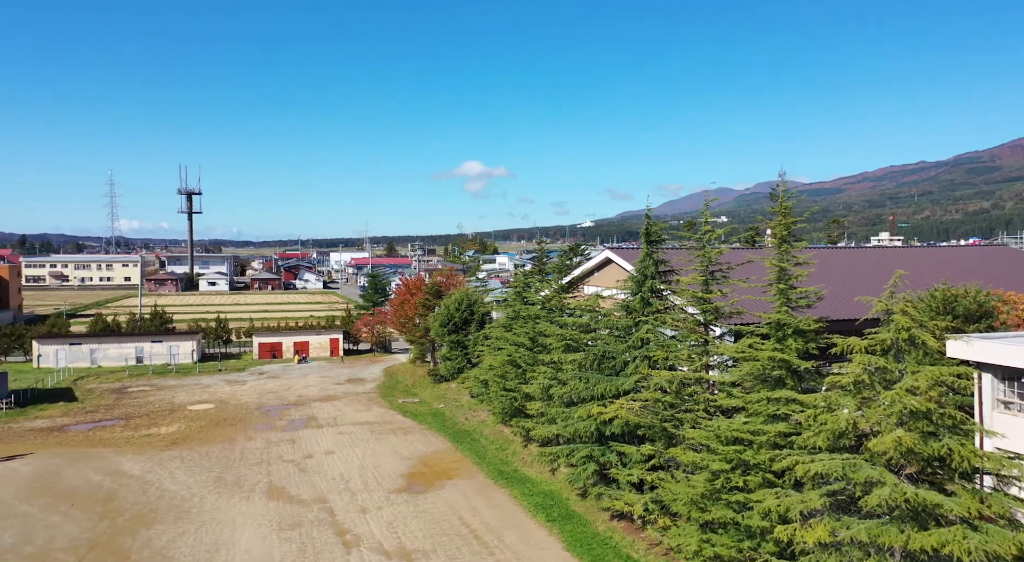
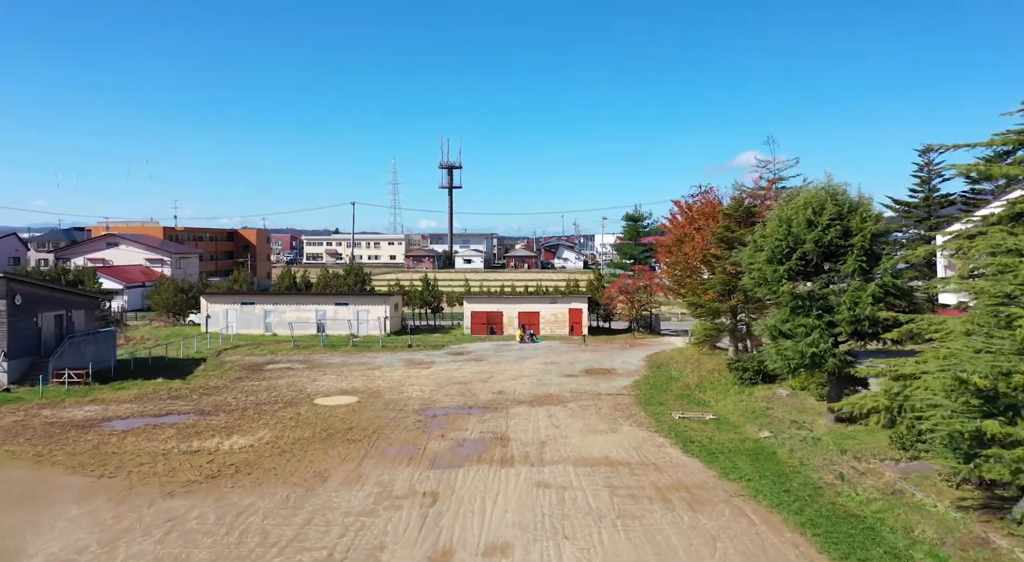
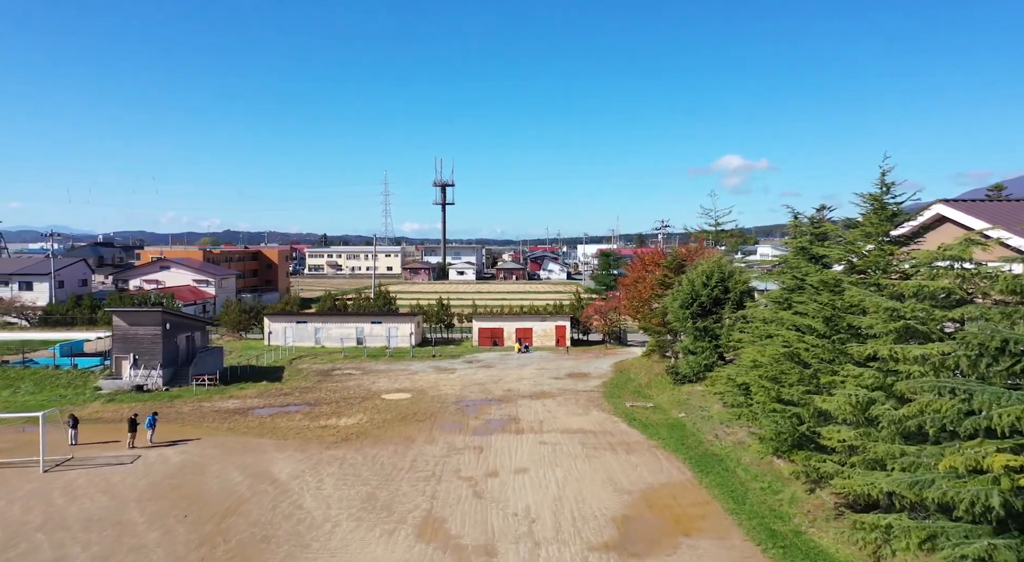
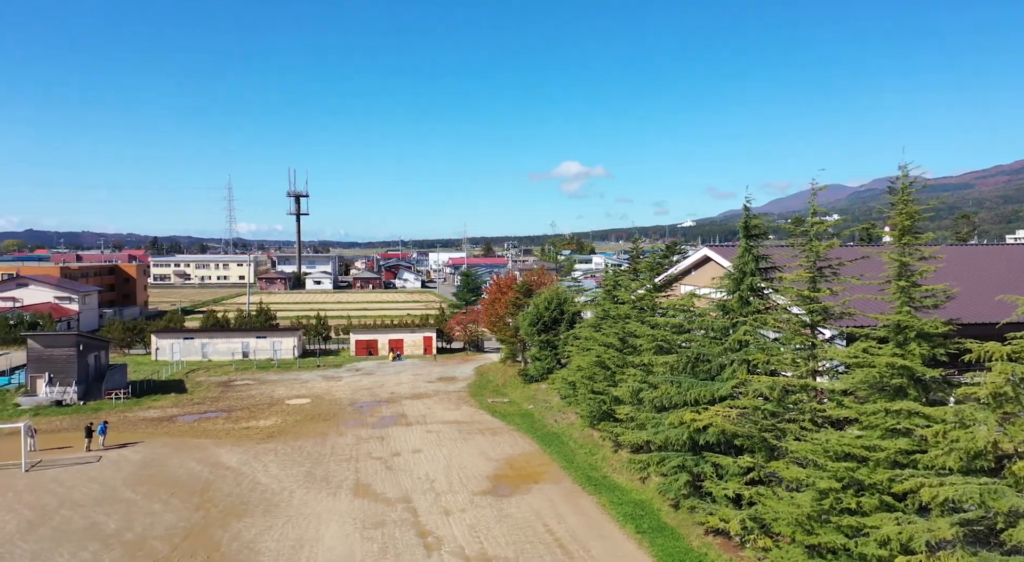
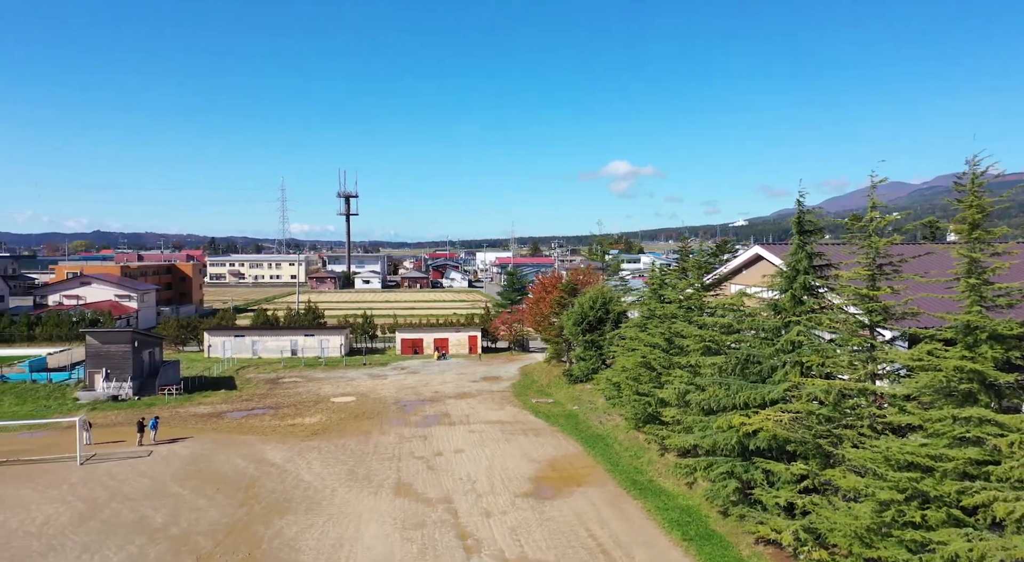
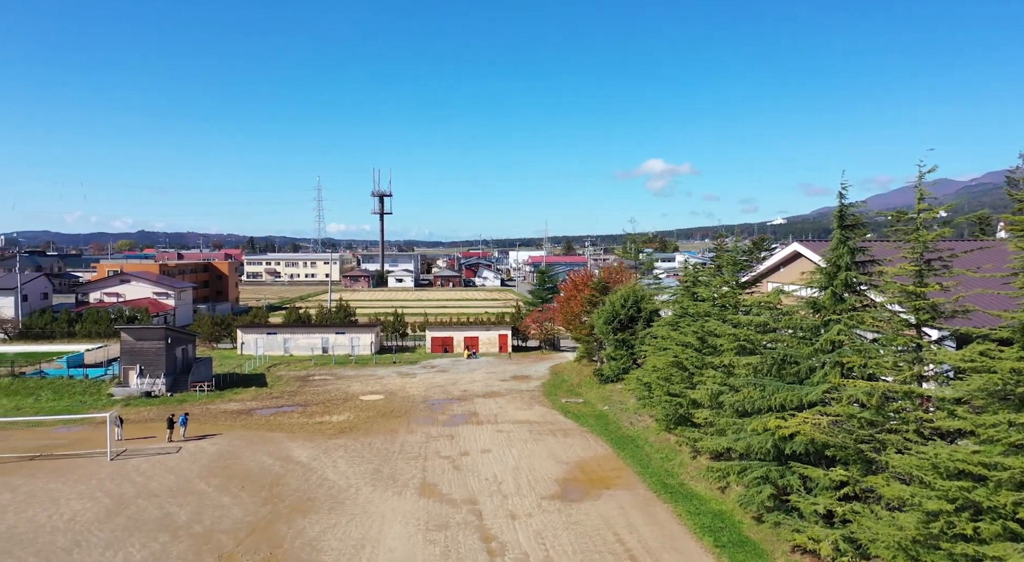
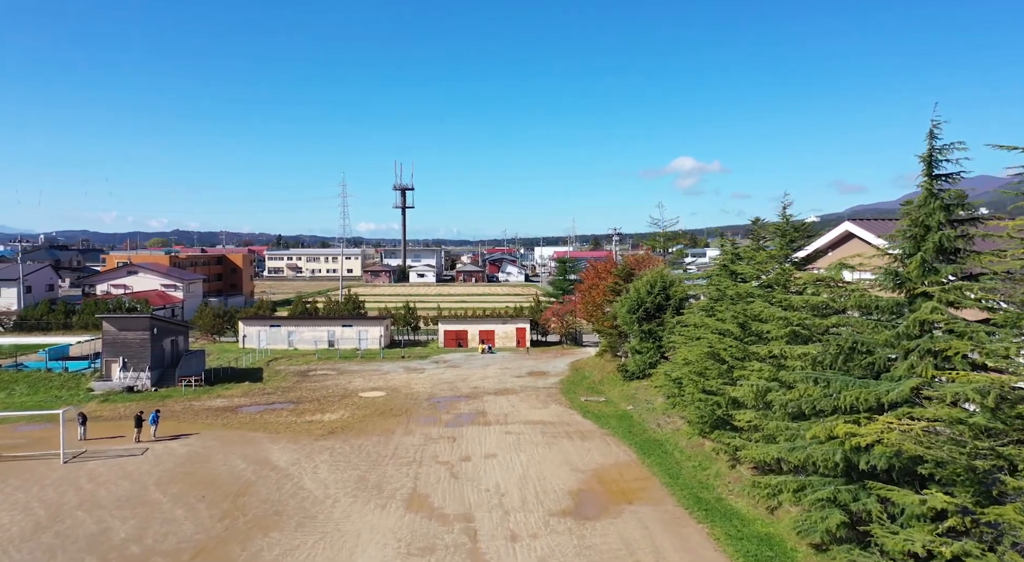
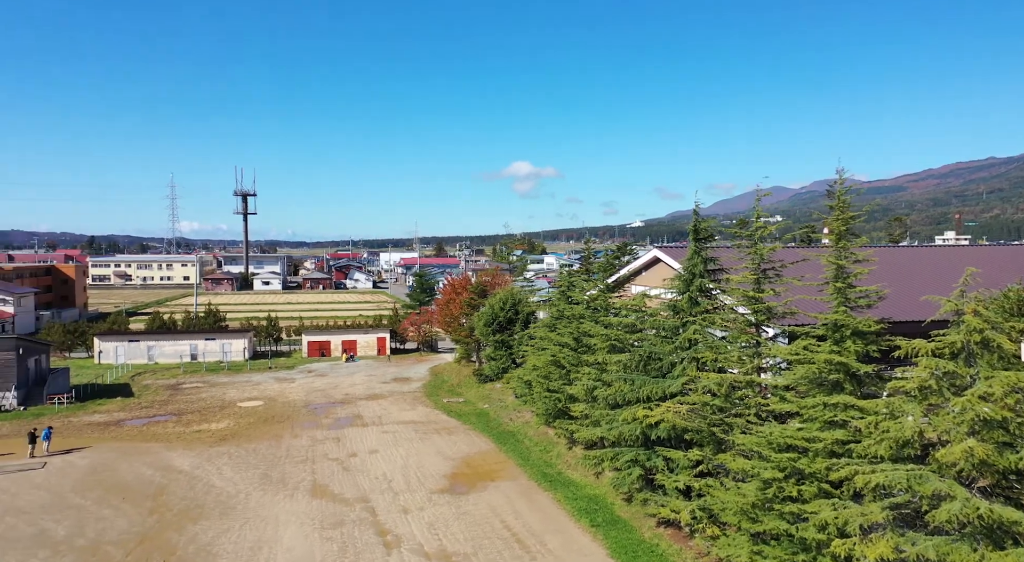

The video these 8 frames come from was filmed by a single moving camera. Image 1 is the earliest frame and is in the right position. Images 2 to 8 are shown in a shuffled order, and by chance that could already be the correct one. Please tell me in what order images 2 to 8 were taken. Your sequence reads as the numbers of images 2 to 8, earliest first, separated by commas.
8, 4, 5, 6, 7, 3, 2
